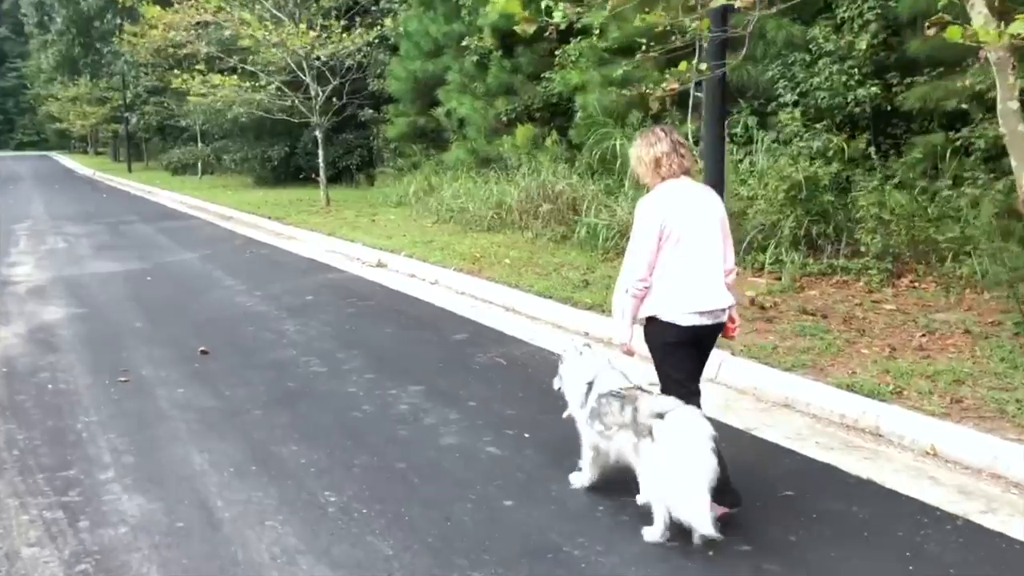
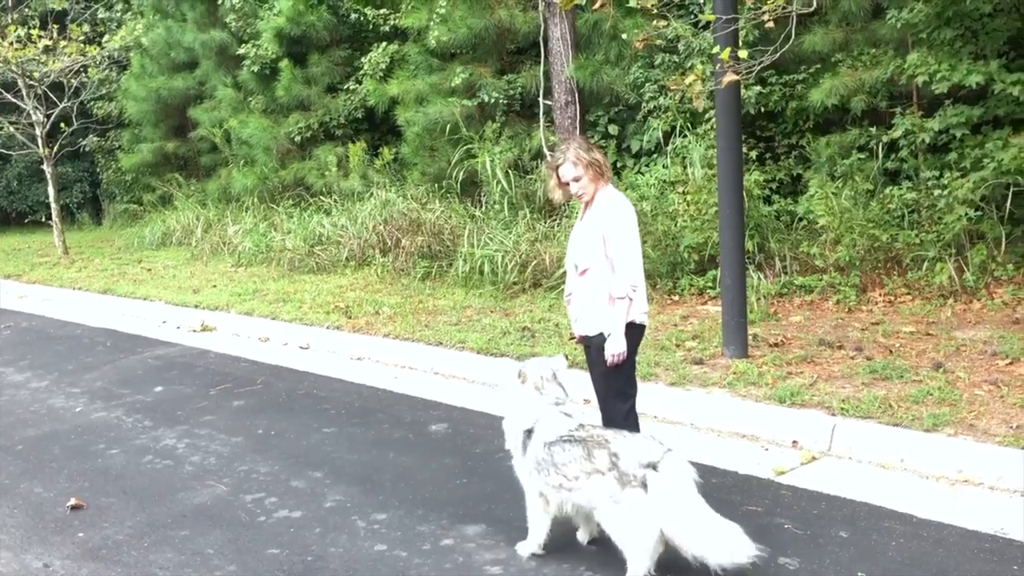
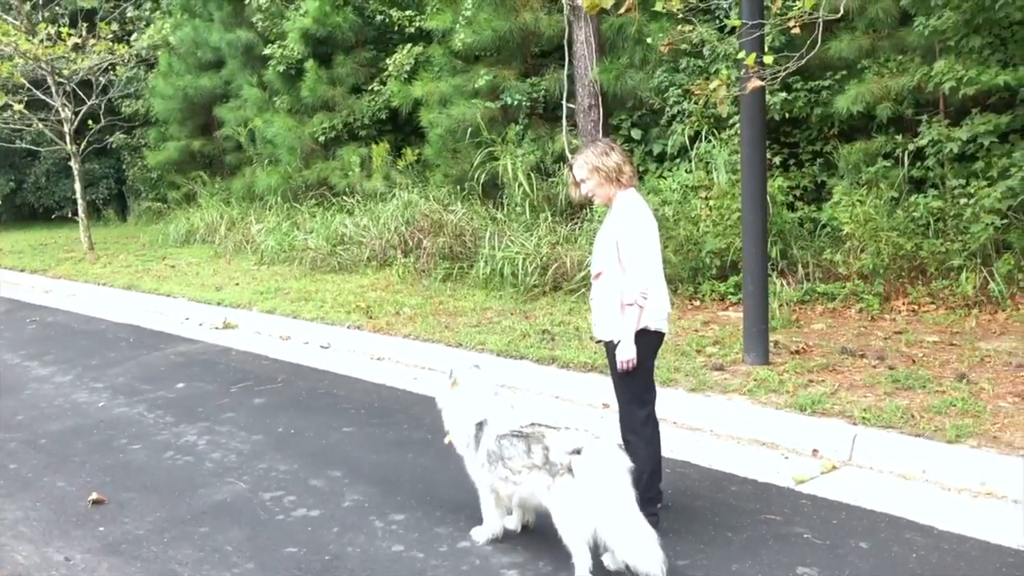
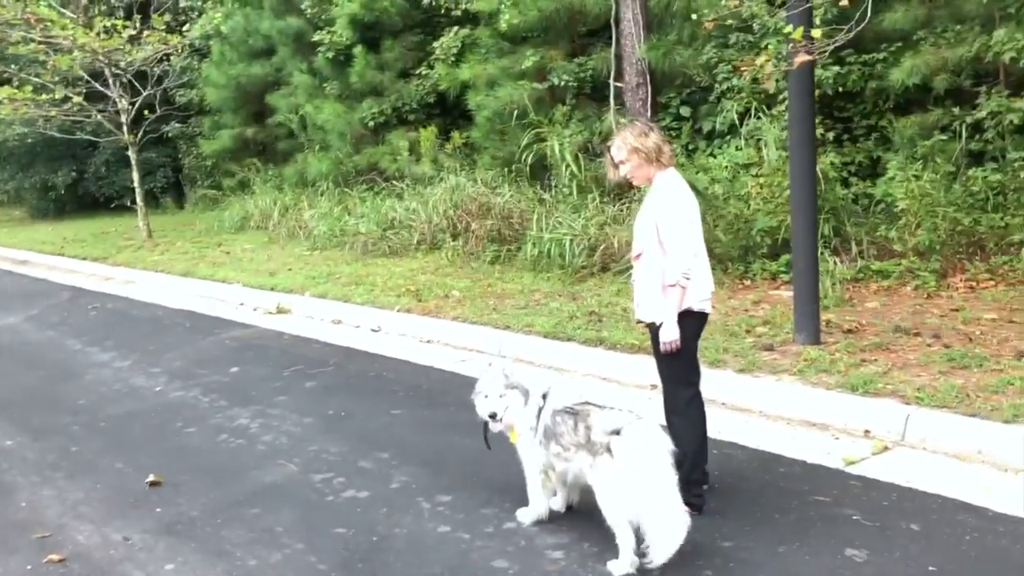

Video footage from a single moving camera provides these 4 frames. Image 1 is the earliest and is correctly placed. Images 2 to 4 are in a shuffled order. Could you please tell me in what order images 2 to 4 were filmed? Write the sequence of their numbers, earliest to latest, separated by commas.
4, 3, 2
